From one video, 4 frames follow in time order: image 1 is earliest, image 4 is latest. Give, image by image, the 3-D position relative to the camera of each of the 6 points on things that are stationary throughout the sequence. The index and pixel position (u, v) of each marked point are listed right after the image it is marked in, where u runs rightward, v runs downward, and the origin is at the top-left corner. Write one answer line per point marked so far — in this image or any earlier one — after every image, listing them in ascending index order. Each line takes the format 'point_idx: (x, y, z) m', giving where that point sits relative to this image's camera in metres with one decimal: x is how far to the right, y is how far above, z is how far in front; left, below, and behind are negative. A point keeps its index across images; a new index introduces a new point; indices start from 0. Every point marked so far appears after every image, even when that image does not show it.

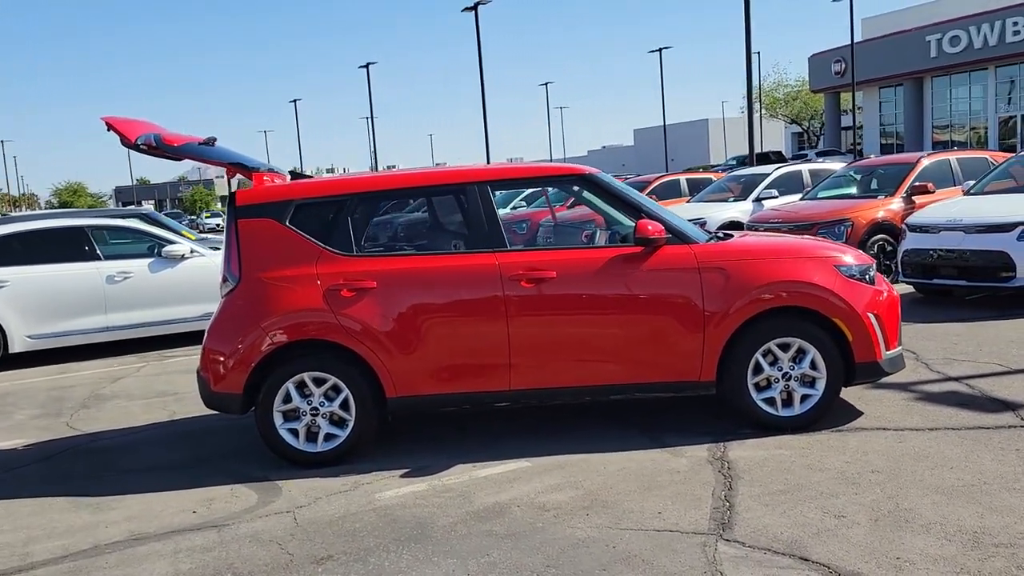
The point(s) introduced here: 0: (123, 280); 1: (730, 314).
0: (-4.4, +0.1, +10.5) m
1: (+1.3, -0.2, +5.5) m
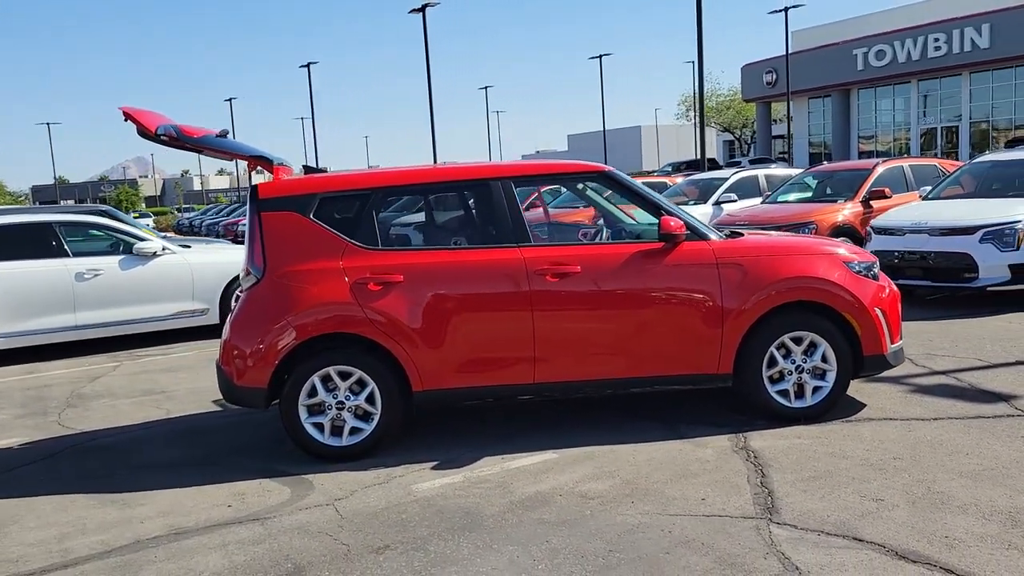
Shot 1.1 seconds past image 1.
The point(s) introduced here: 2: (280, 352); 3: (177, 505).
0: (-4.7, +0.1, +10.2) m
1: (+1.4, -0.1, +5.6) m
2: (-1.3, -0.4, +5.3) m
3: (-1.8, -1.1, +4.8) m
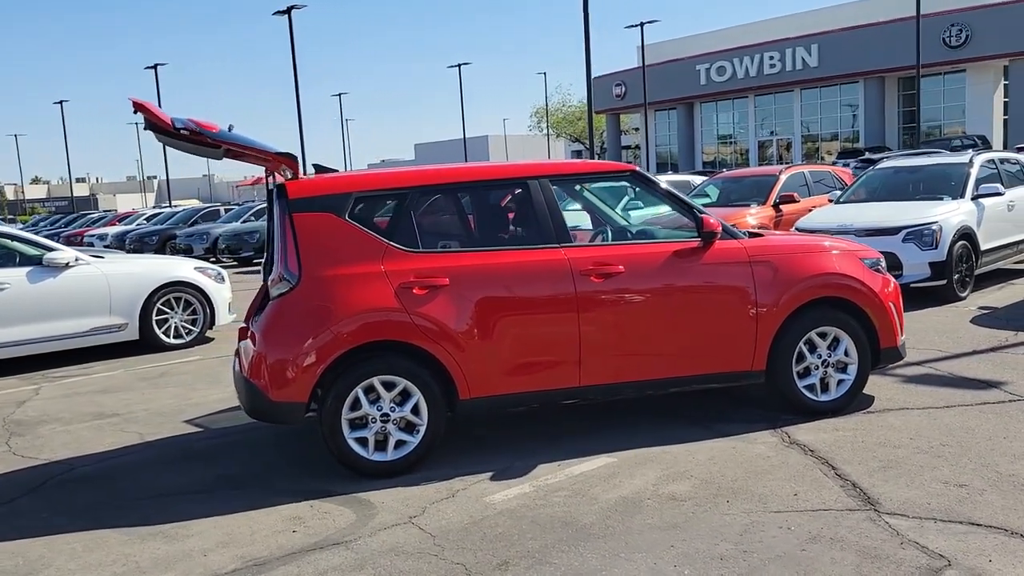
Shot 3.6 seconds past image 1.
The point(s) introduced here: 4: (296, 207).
0: (-5.1, 0.0, +9.2) m
1: (+1.7, -0.1, +5.7) m
2: (-1.0, -0.4, +5.0) m
3: (-1.3, -1.2, +4.4) m
4: (-1.2, +0.4, +5.1) m
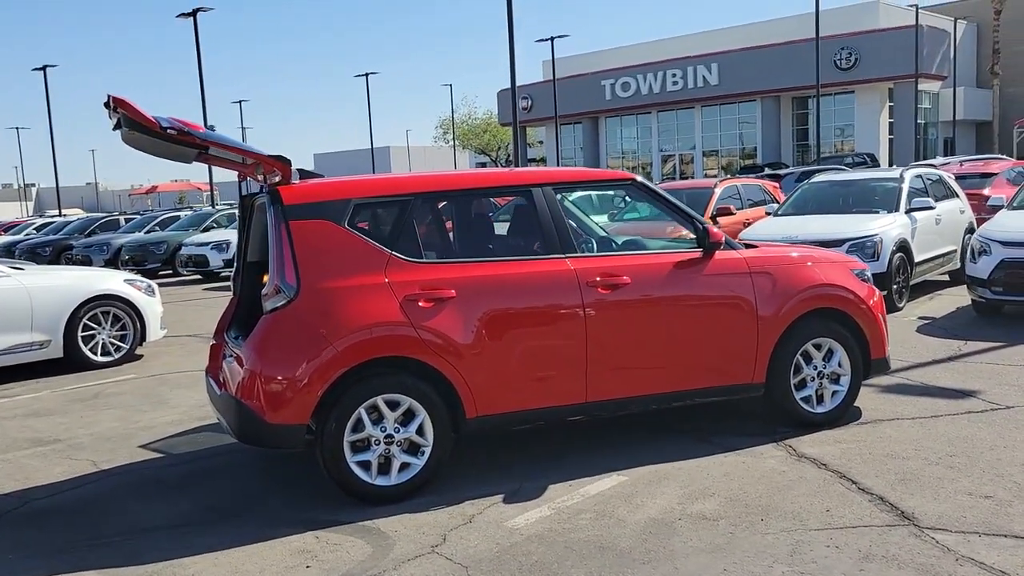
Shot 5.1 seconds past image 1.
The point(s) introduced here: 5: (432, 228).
0: (-5.5, -0.2, +8.3) m
1: (+1.6, -0.2, +5.7) m
2: (-1.0, -0.5, +4.6) m
3: (-1.2, -1.2, +4.0) m
4: (-1.1, +0.4, +4.7) m
5: (-0.4, +0.3, +5.0) m
